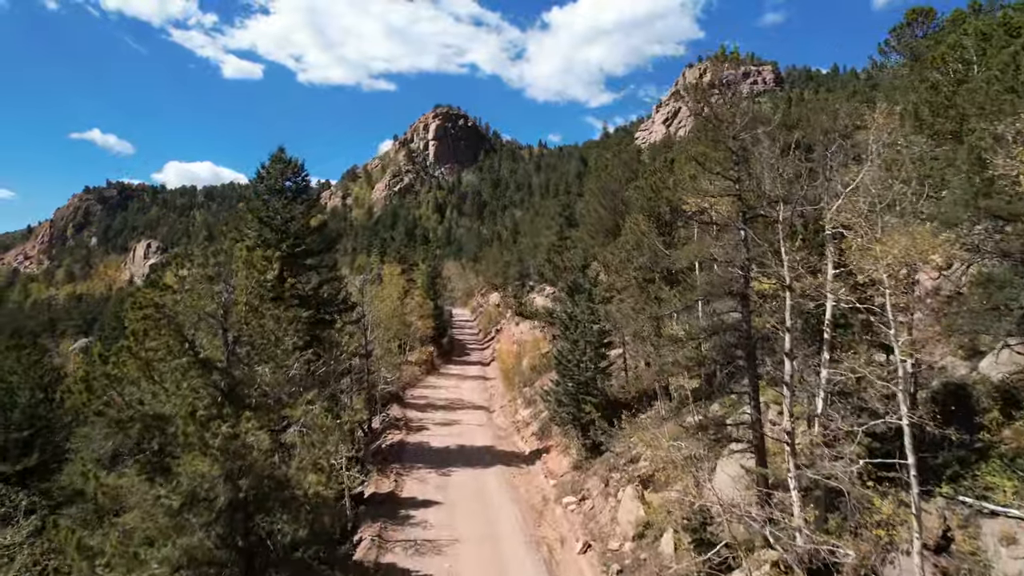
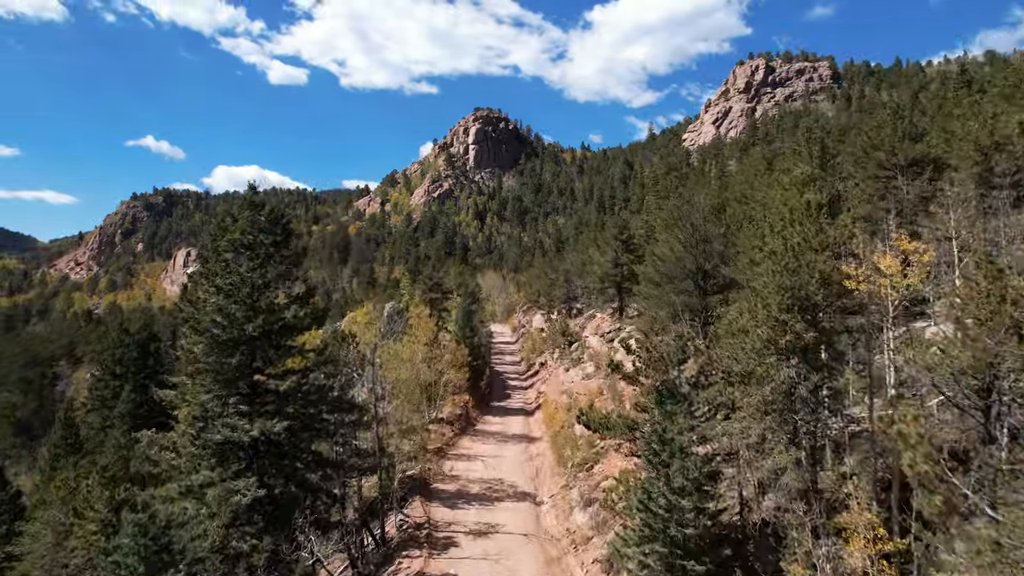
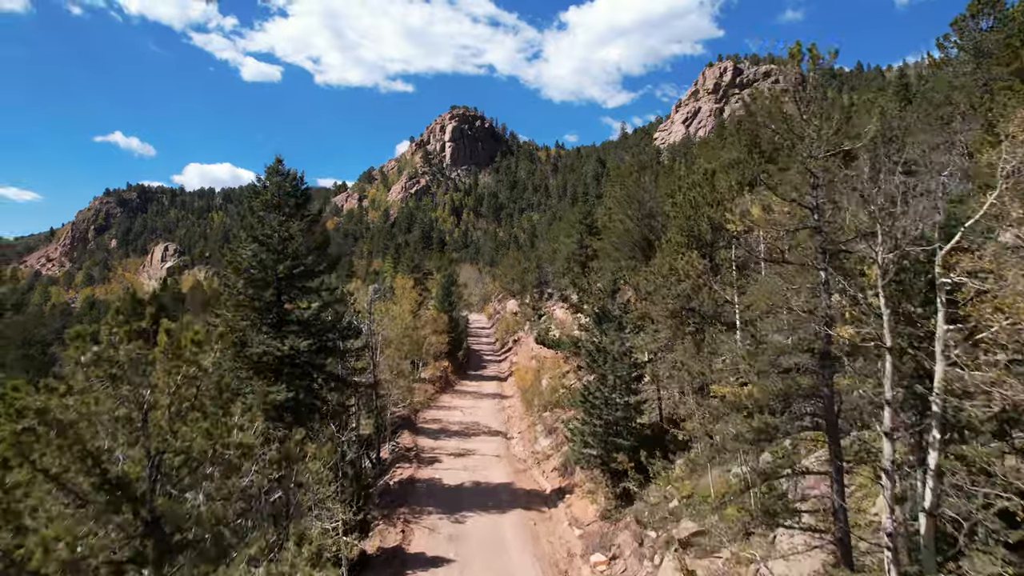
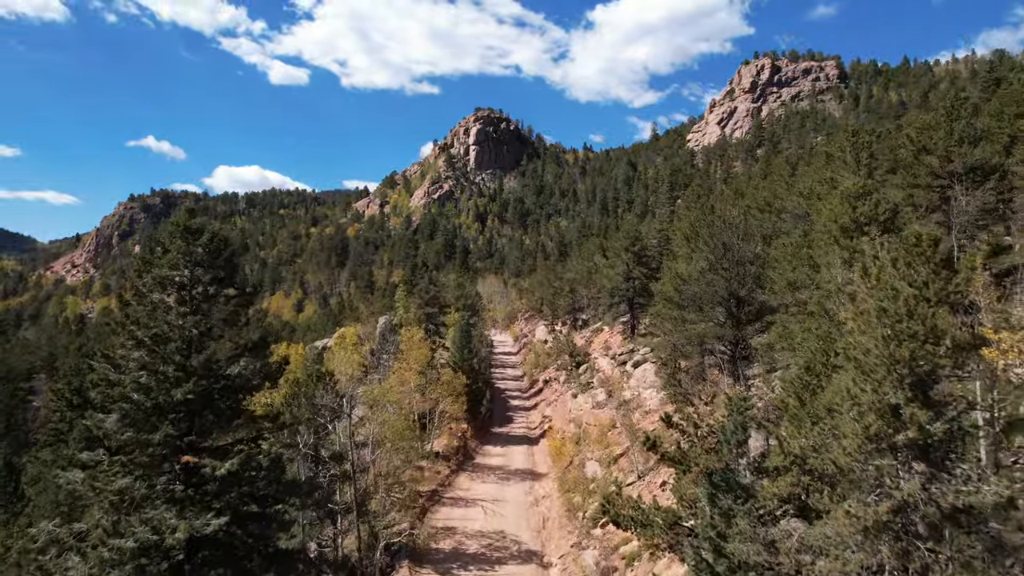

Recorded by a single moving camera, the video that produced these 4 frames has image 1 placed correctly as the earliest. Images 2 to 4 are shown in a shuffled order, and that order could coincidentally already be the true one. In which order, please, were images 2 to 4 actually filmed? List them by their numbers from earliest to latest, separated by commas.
3, 2, 4
